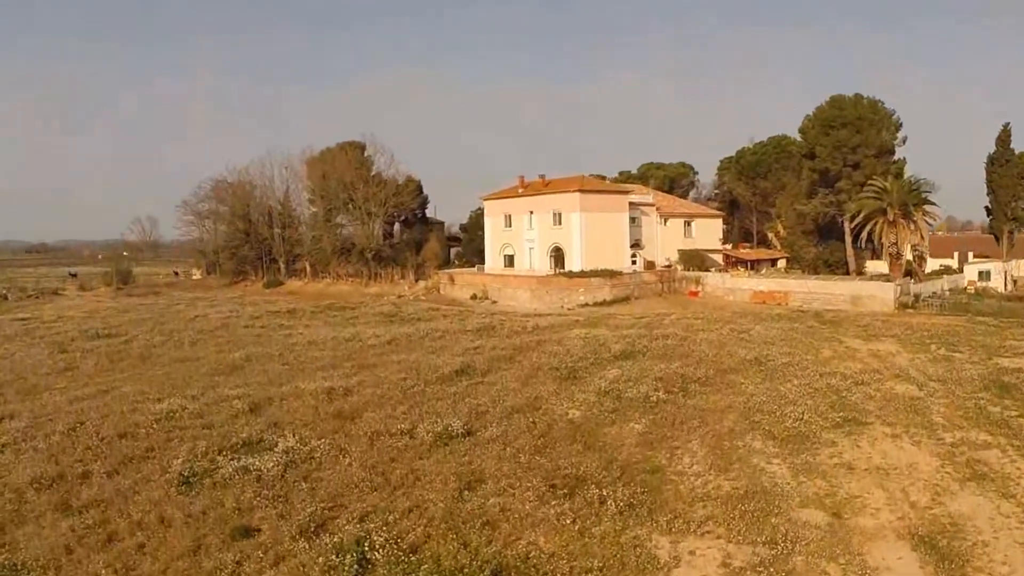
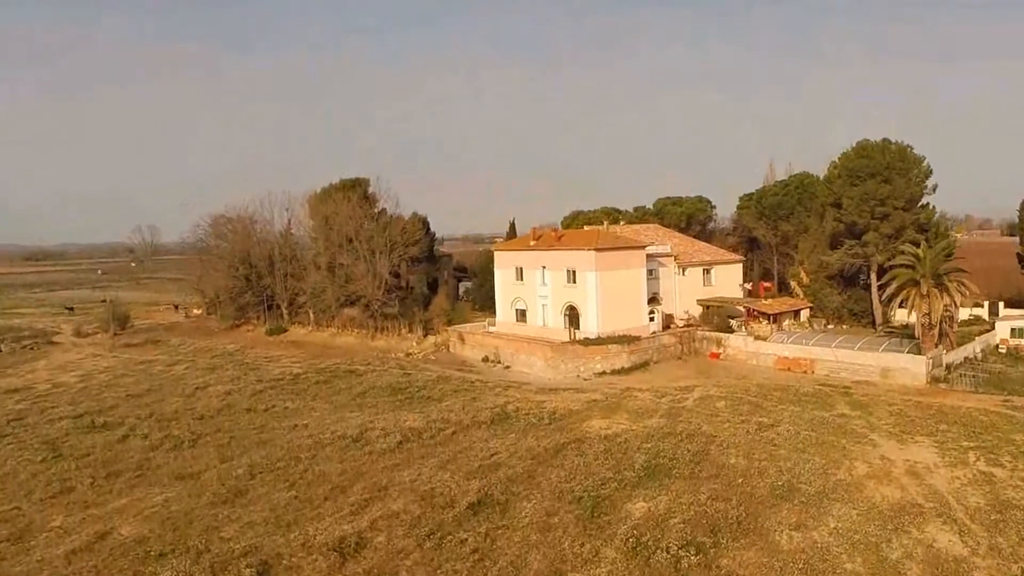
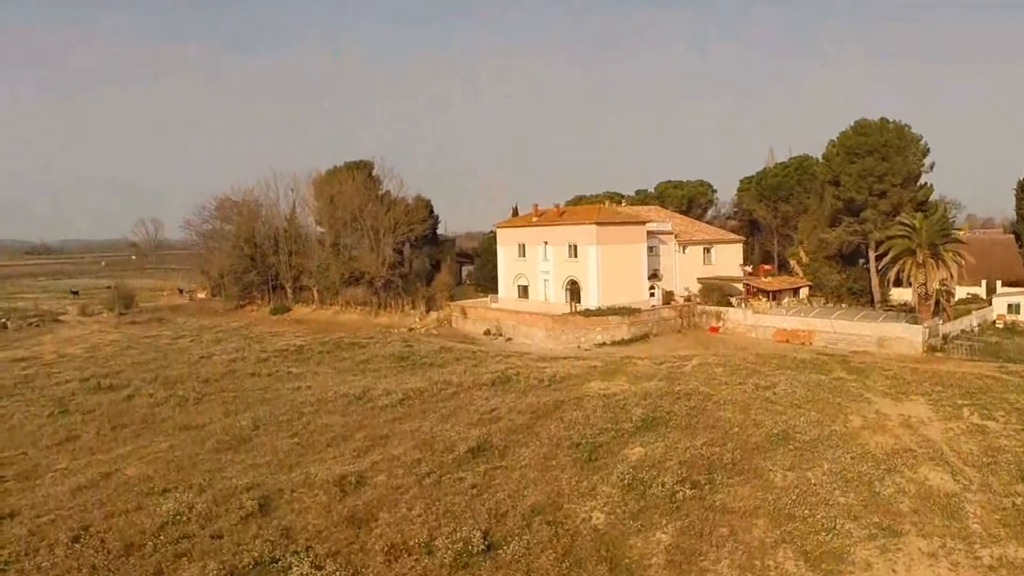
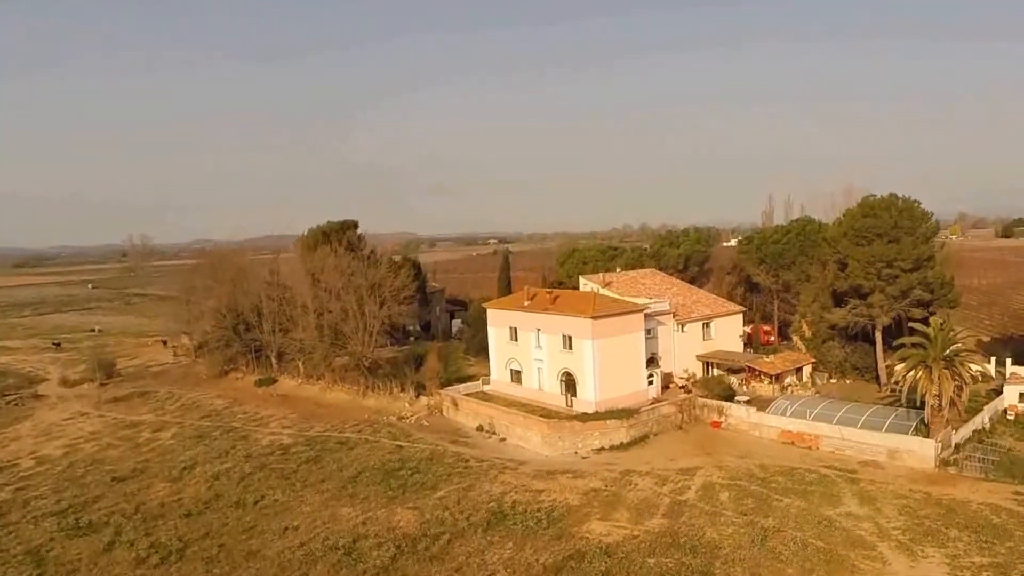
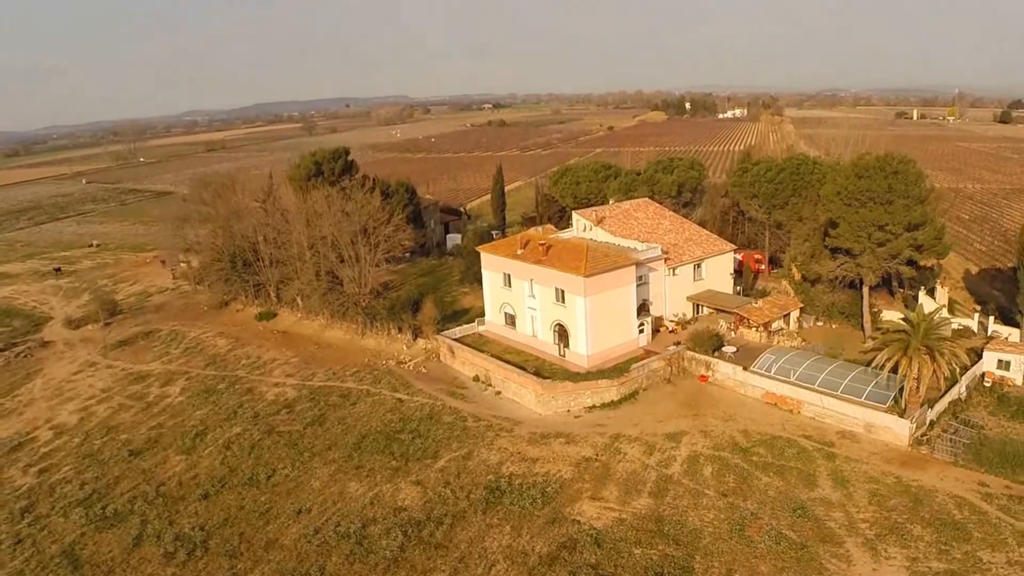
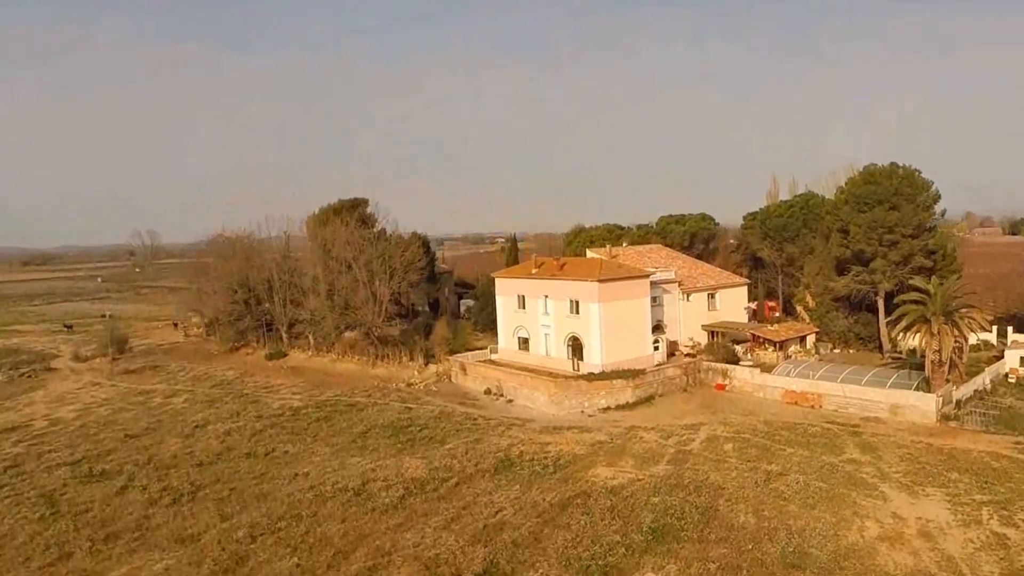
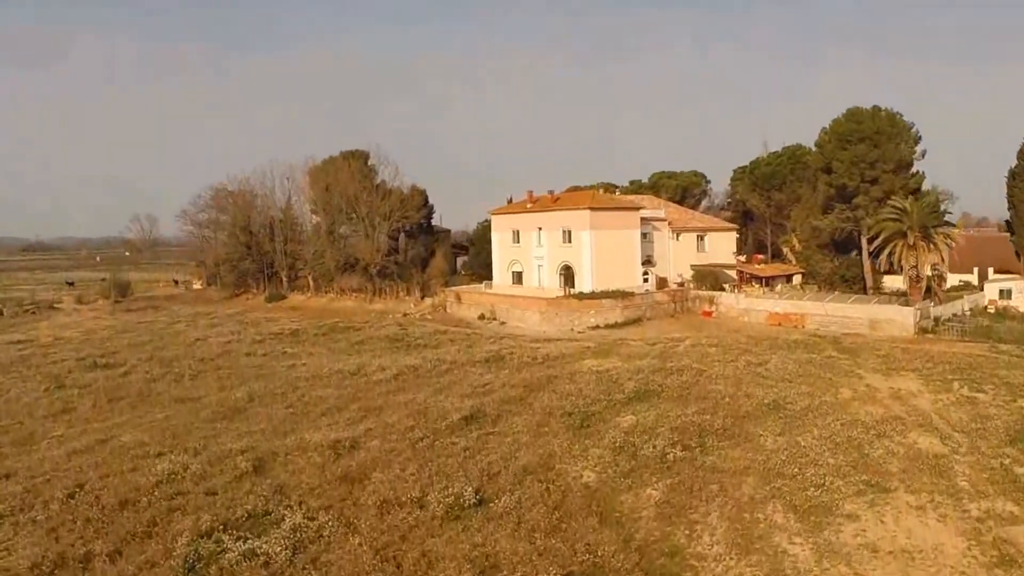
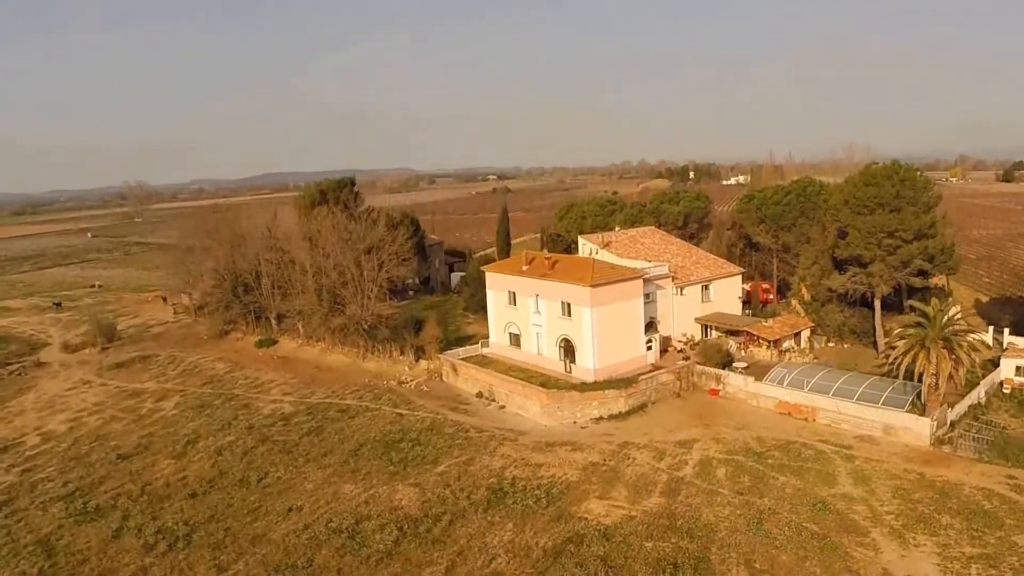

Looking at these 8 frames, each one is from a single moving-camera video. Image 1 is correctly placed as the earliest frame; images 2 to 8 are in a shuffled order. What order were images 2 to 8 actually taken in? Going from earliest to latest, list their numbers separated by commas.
7, 3, 2, 6, 4, 8, 5
